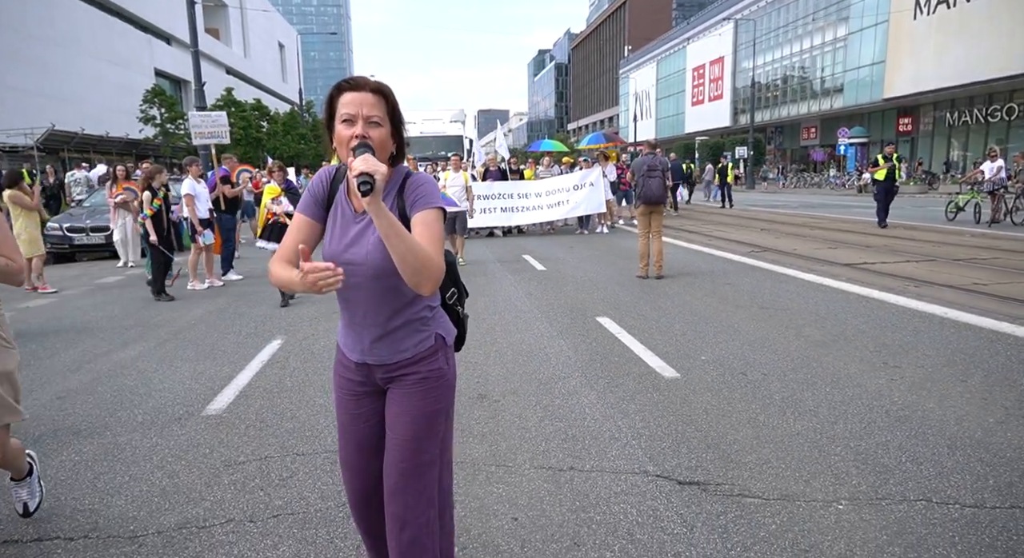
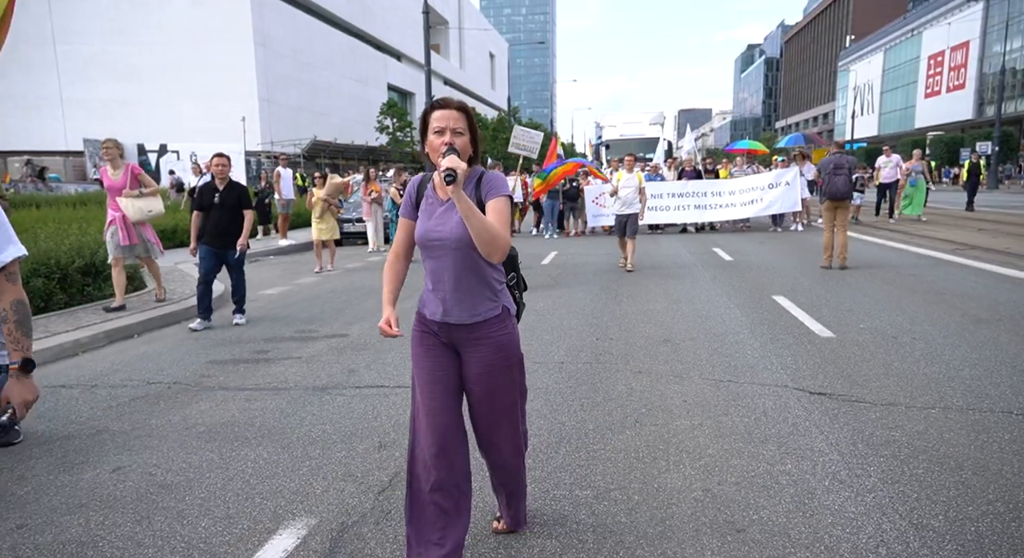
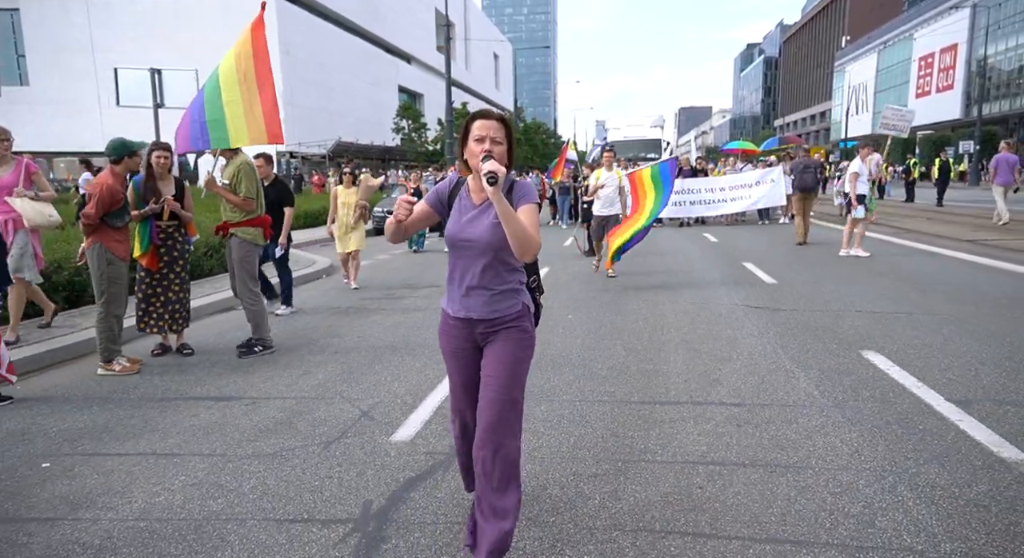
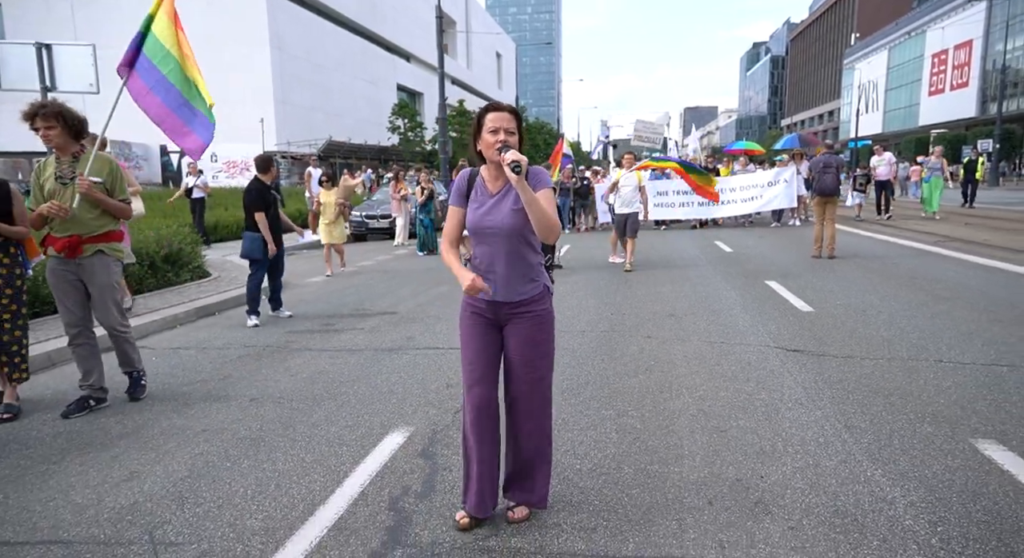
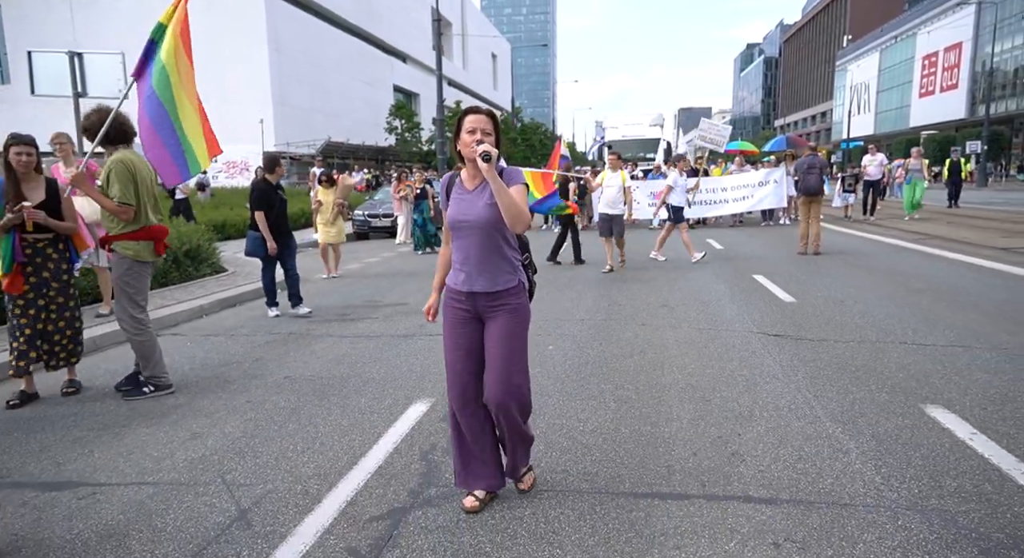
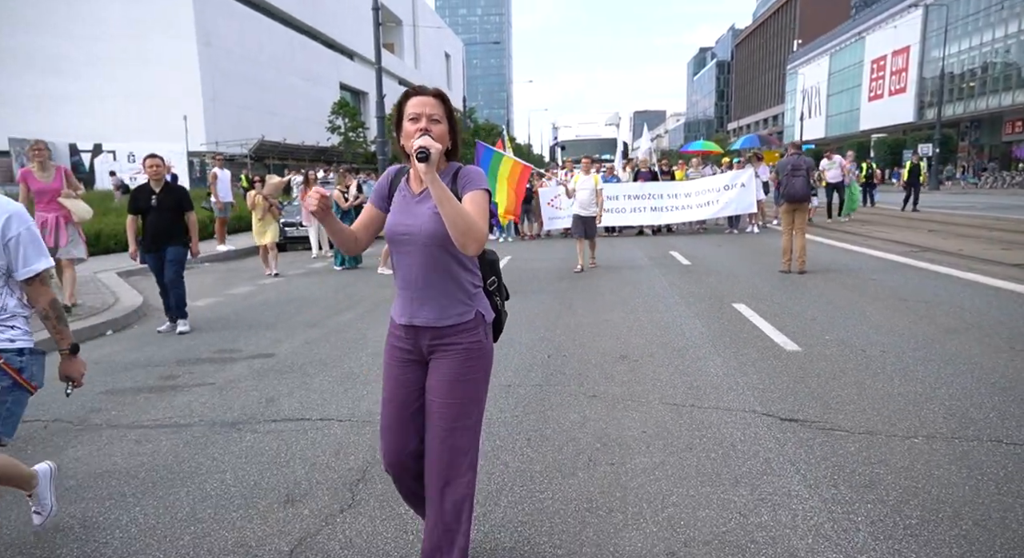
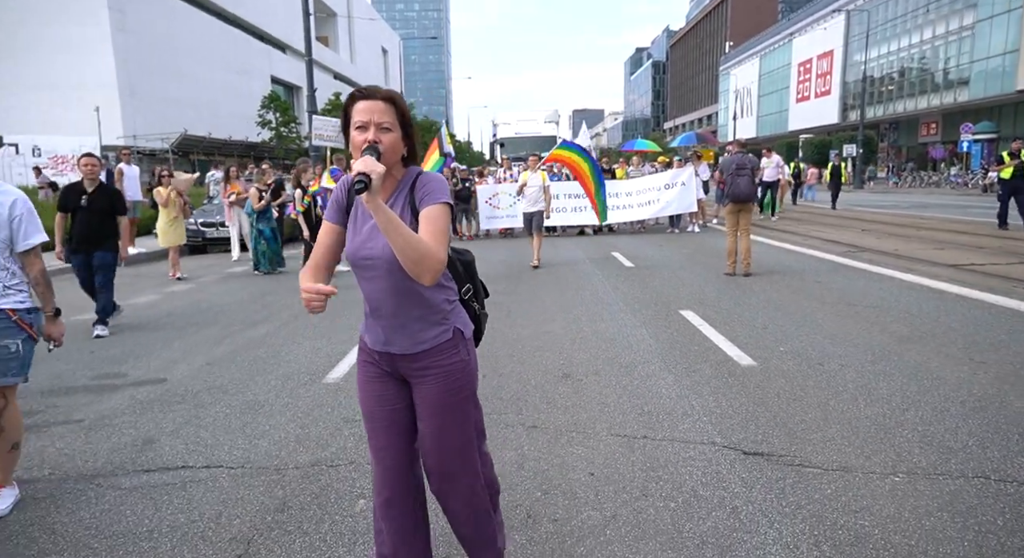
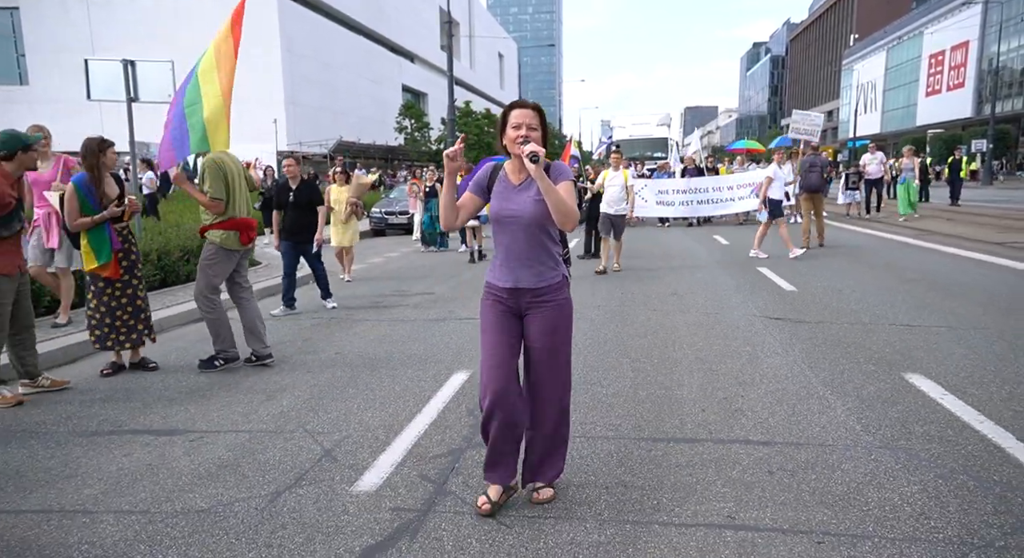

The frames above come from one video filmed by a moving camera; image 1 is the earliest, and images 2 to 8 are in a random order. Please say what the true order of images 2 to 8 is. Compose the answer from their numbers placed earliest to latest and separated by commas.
7, 6, 2, 4, 5, 8, 3
